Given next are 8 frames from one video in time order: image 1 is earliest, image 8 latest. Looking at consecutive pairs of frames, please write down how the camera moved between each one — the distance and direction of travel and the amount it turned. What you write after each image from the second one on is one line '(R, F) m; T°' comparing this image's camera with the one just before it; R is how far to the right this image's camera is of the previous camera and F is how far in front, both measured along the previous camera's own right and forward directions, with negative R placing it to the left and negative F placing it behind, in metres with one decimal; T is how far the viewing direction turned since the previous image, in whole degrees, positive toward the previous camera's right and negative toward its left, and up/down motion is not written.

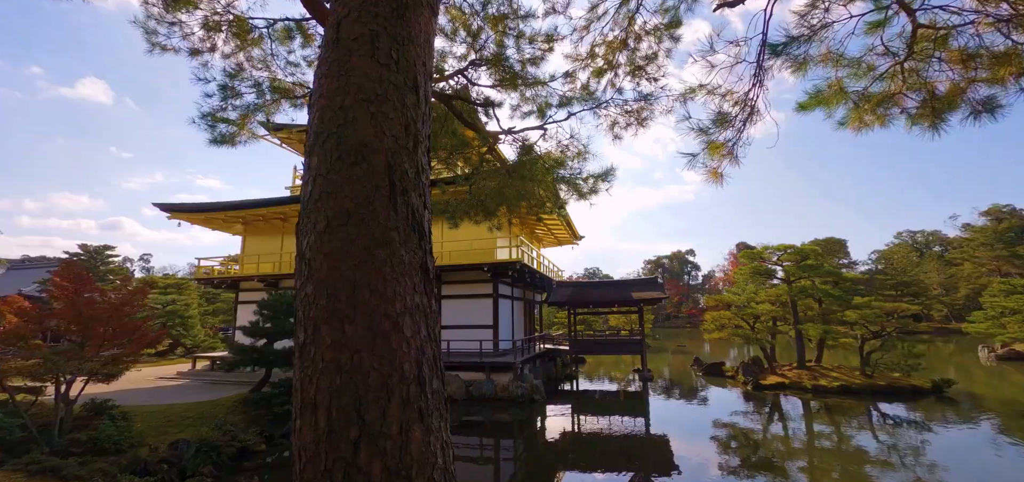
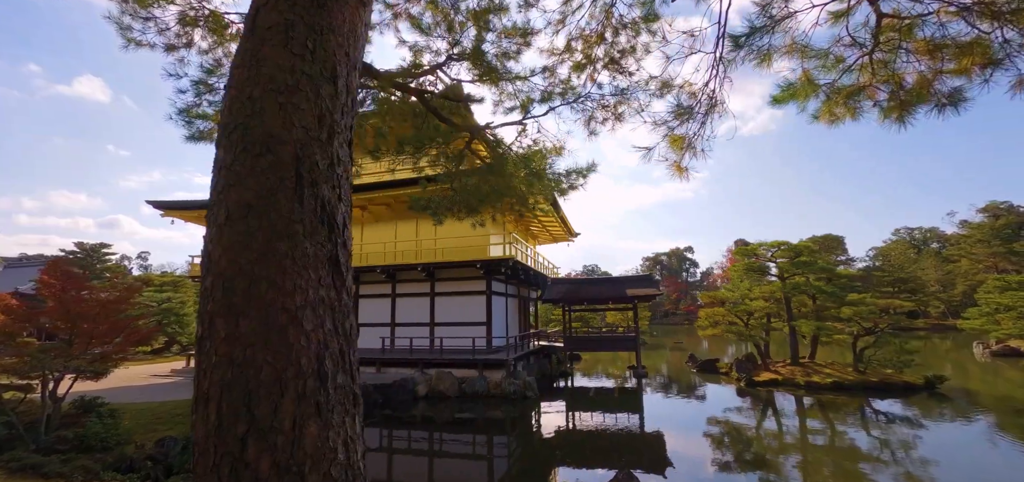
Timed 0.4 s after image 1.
(+0.2, 0.0) m; 0°
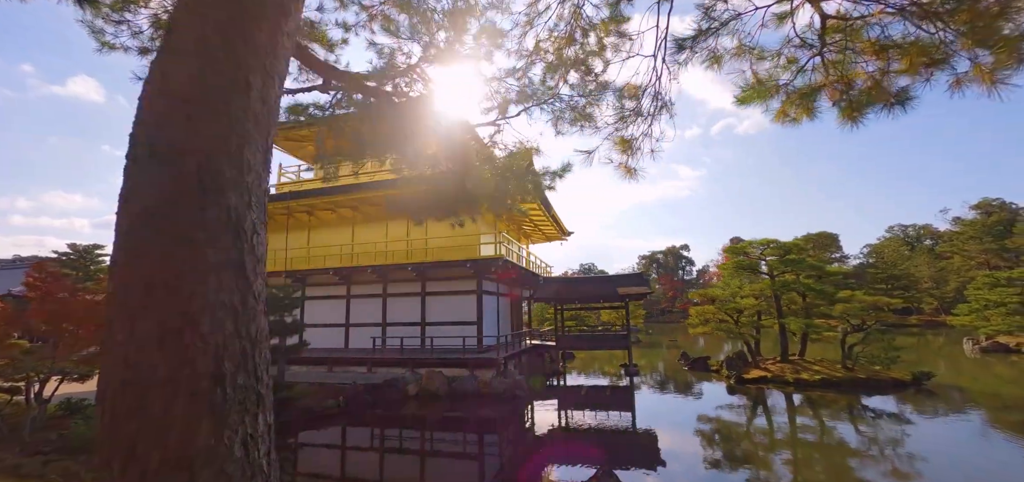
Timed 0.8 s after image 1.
(+0.2, 0.0) m; 0°
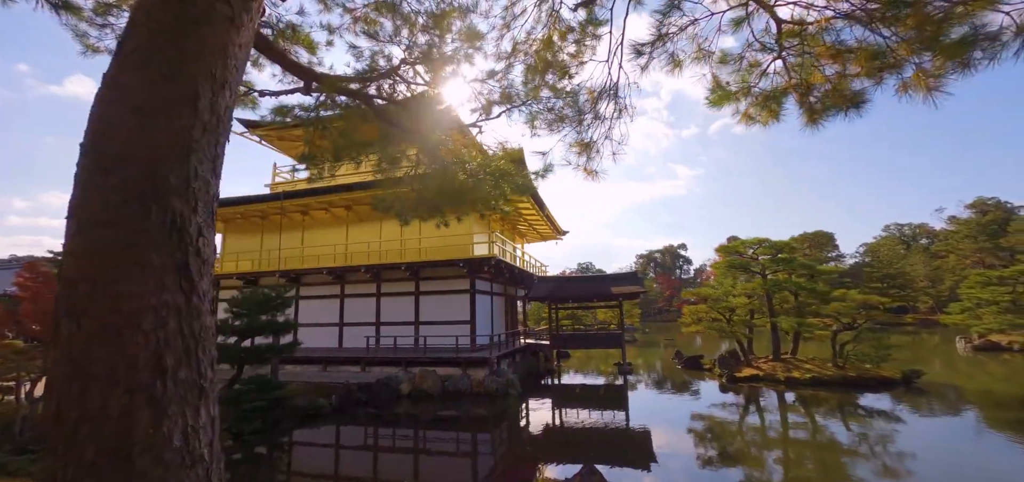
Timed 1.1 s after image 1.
(+0.1, 0.0) m; 0°
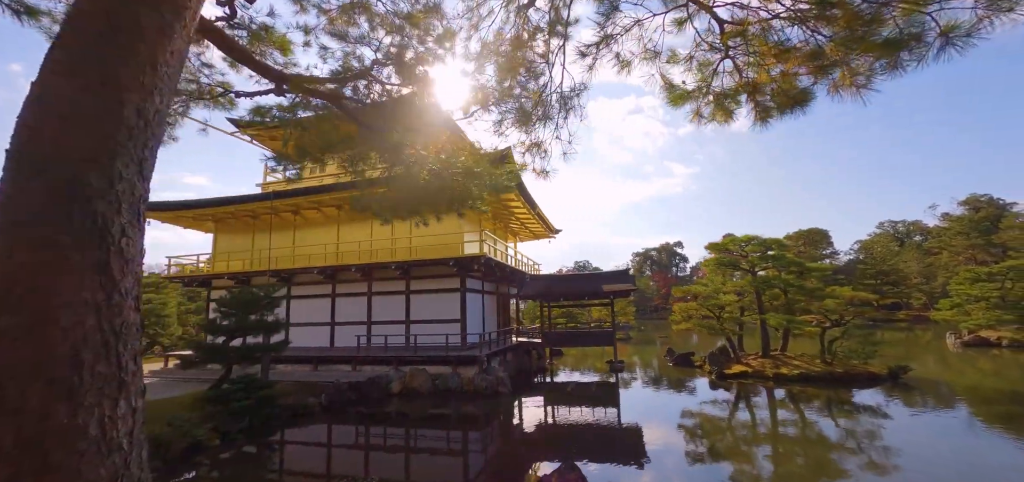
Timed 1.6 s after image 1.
(+0.2, 0.0) m; 0°
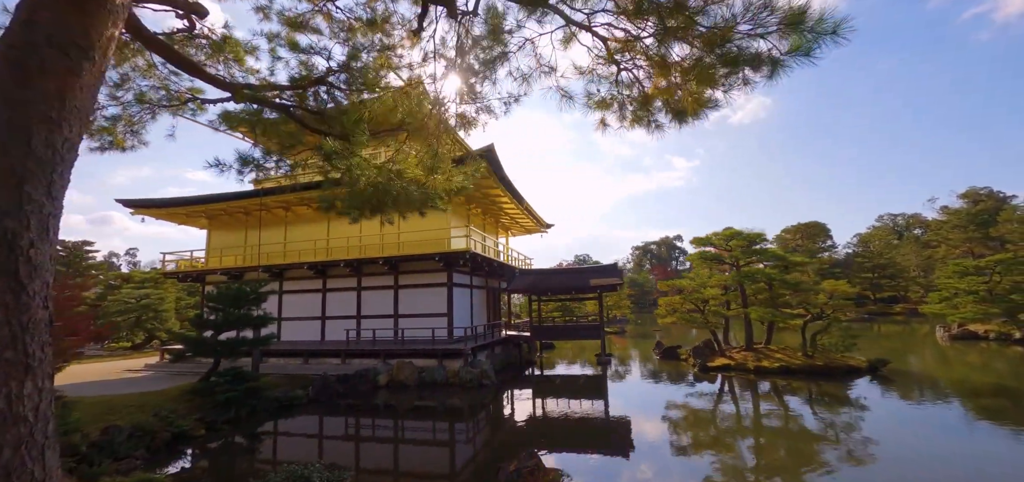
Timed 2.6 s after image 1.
(+0.4, -0.2) m; 0°
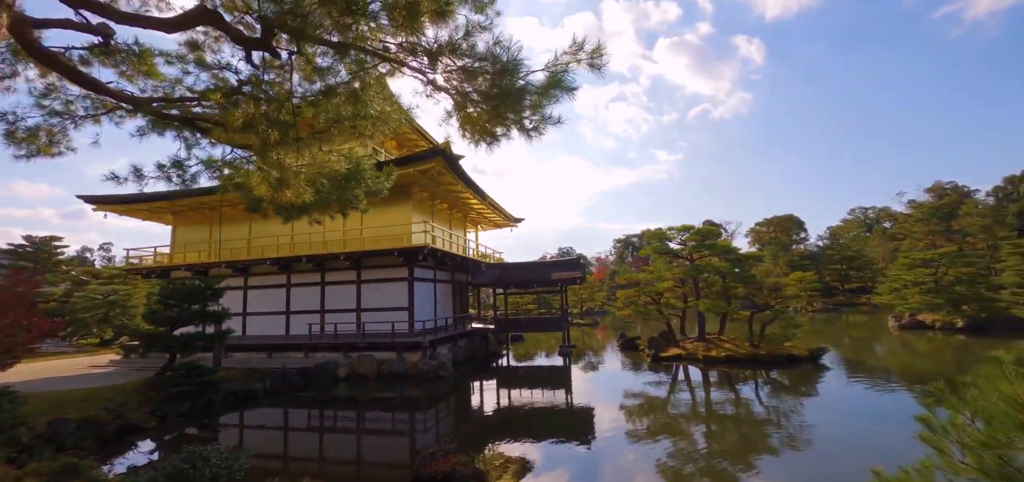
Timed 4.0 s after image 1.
(+0.7, -0.3) m; +2°
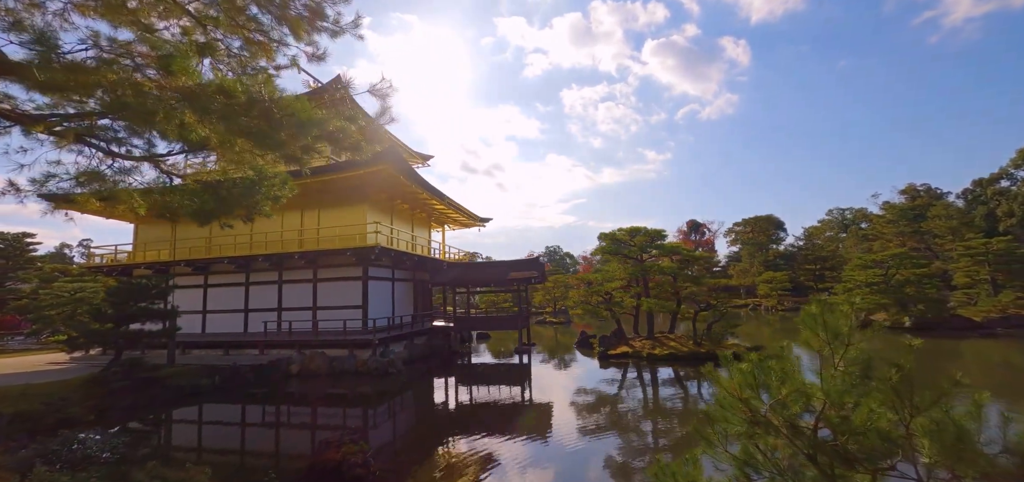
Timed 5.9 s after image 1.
(+1.1, -0.4) m; +1°
